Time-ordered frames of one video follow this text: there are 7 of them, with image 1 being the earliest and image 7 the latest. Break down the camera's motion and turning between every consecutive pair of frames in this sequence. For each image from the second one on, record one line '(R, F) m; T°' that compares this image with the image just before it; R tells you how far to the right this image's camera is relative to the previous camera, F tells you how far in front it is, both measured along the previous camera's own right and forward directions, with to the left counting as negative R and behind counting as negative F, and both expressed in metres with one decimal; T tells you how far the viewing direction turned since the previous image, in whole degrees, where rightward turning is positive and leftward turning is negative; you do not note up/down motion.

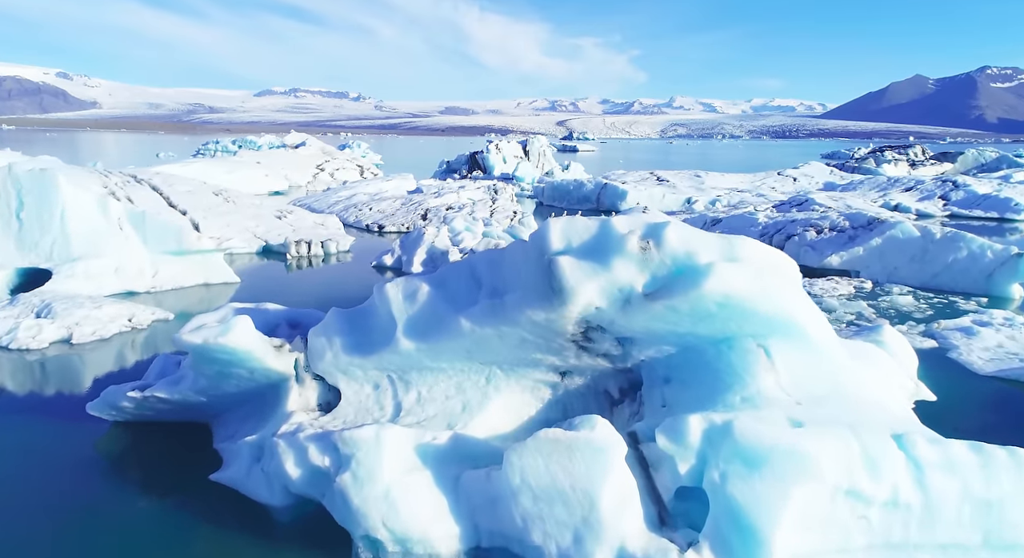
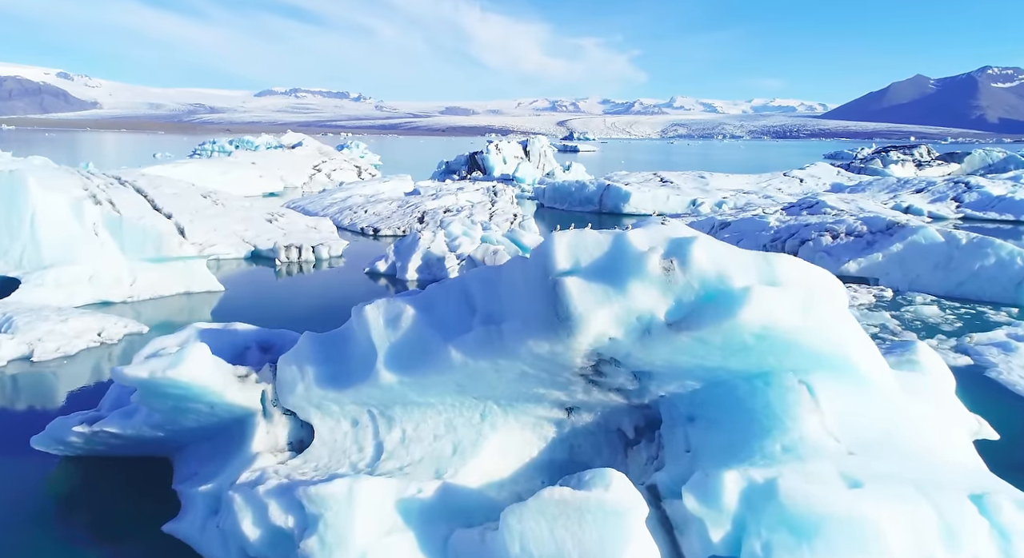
(0.0, +0.7) m; 0°
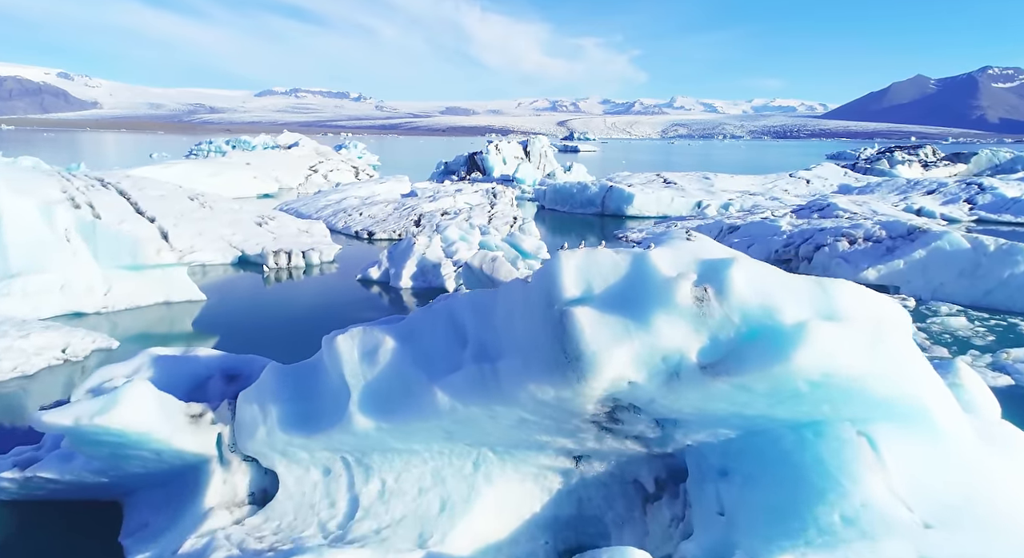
(0.0, +0.6) m; 0°
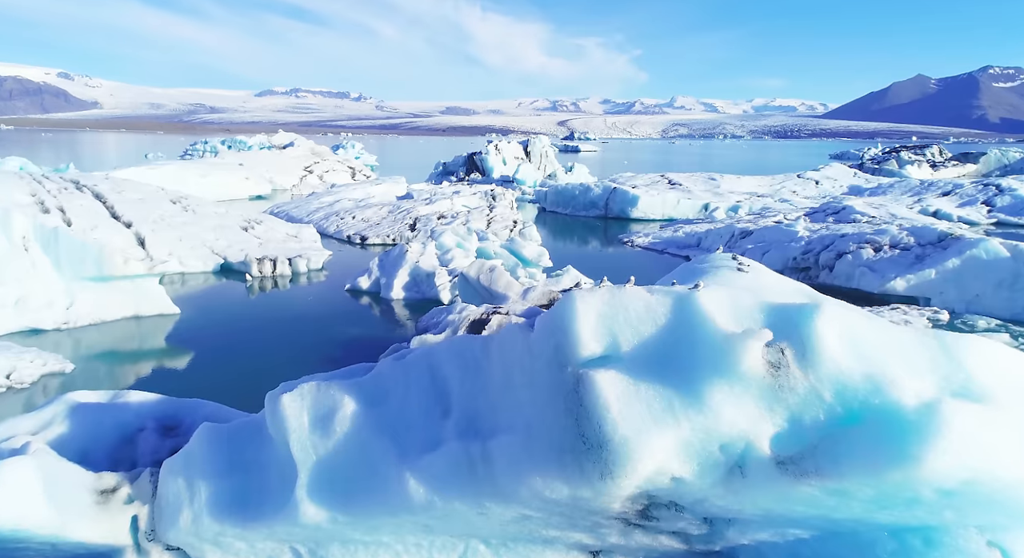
(0.0, +0.8) m; 0°
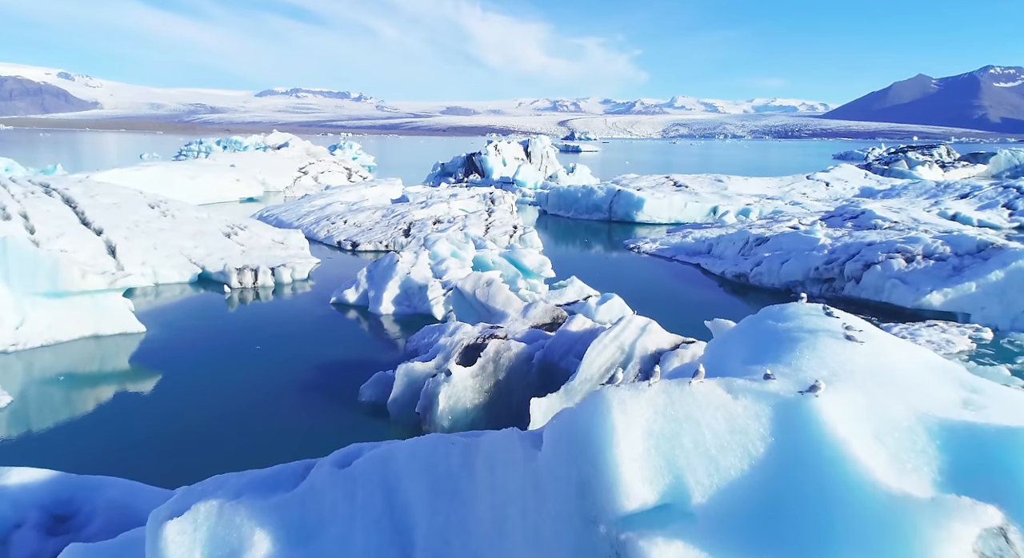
(0.0, +0.9) m; 0°
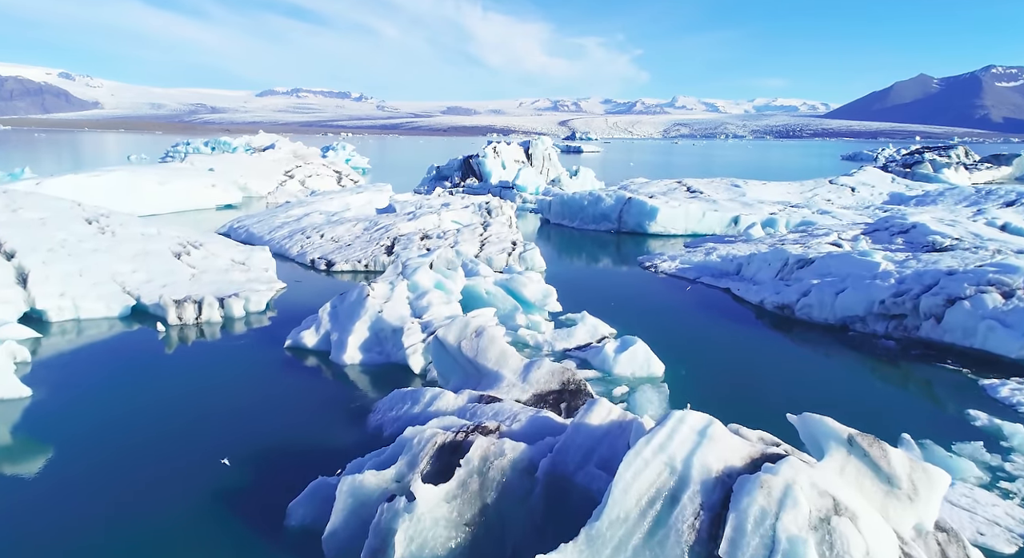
(0.0, +2.1) m; 0°
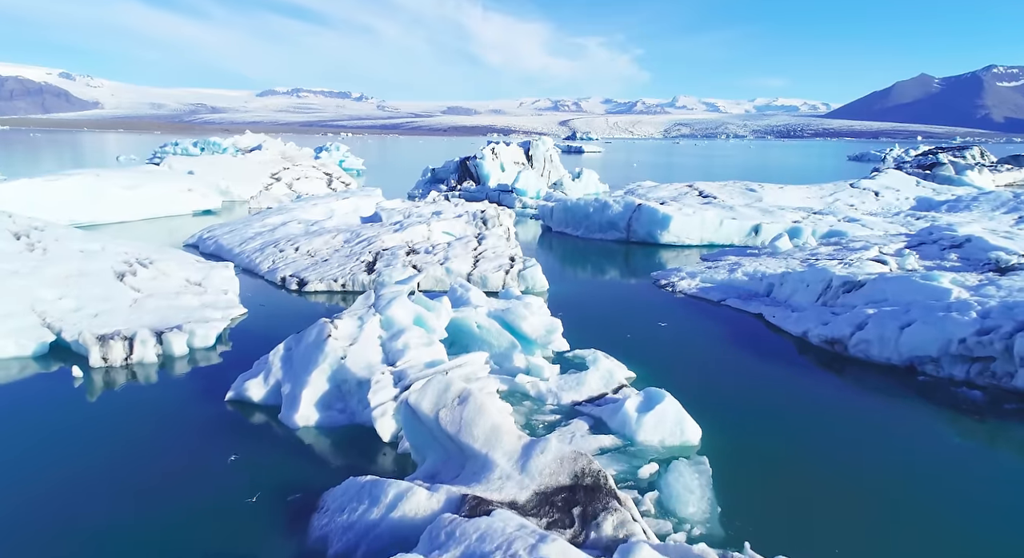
(0.0, +1.7) m; 0°
